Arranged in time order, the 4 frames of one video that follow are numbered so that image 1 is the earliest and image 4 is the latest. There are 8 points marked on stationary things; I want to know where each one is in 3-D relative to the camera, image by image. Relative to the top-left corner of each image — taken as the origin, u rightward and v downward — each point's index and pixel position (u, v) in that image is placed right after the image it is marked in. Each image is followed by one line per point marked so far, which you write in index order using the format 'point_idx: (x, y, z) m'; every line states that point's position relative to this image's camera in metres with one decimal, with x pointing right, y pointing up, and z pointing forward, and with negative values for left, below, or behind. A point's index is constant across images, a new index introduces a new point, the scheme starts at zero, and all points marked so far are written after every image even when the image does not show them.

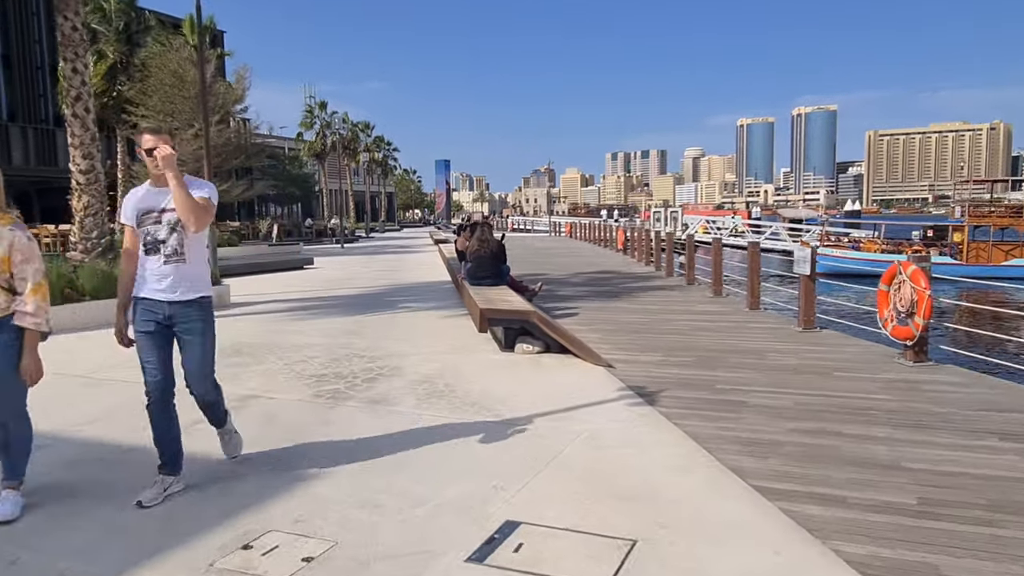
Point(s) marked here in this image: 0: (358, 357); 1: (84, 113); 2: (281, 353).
0: (-1.5, -0.7, +7.3) m
1: (-6.0, +2.5, +10.5) m
2: (-2.3, -0.7, +7.5) m
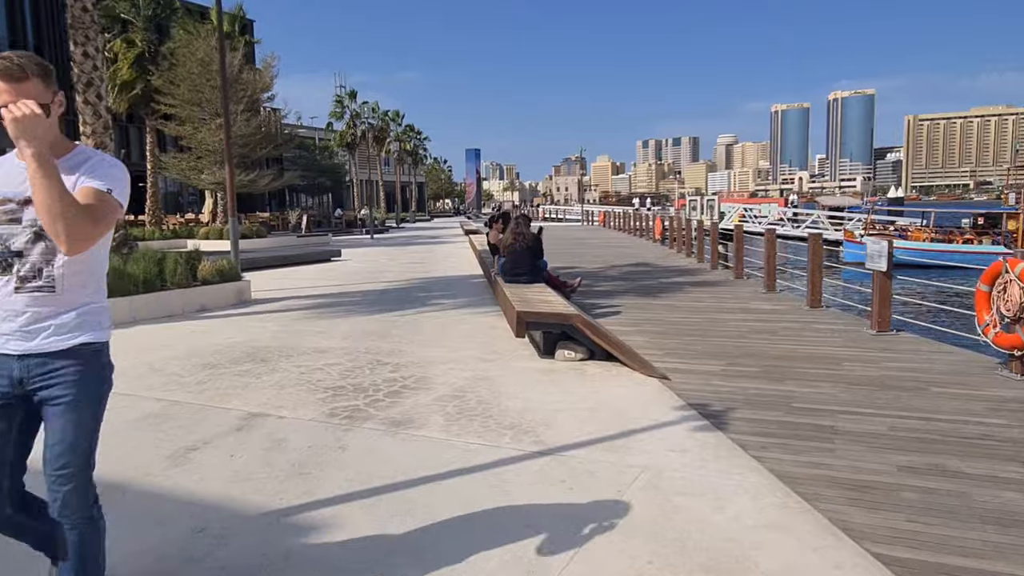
0: (-1.1, -0.7, +6.6) m
1: (-5.5, +2.5, +9.9) m
2: (-2.0, -0.7, +6.8) m
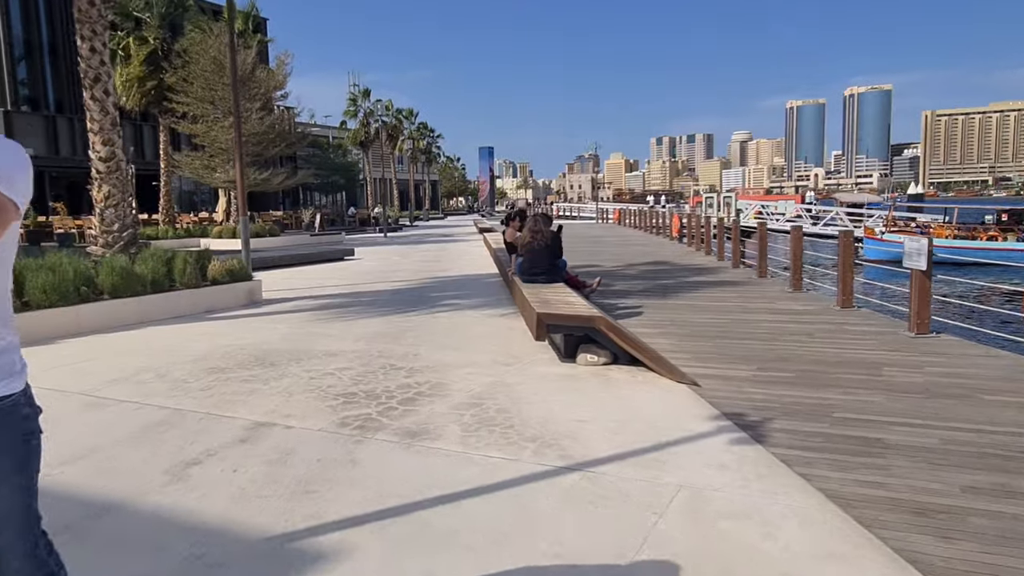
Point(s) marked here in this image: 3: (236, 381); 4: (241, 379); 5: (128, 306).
0: (-1.0, -0.7, +6.3) m
1: (-5.3, +2.5, +9.7) m
2: (-1.8, -0.7, +6.6) m
3: (-2.2, -0.7, +6.0) m
4: (-2.2, -0.7, +6.1) m
5: (-4.6, -0.2, +8.9) m
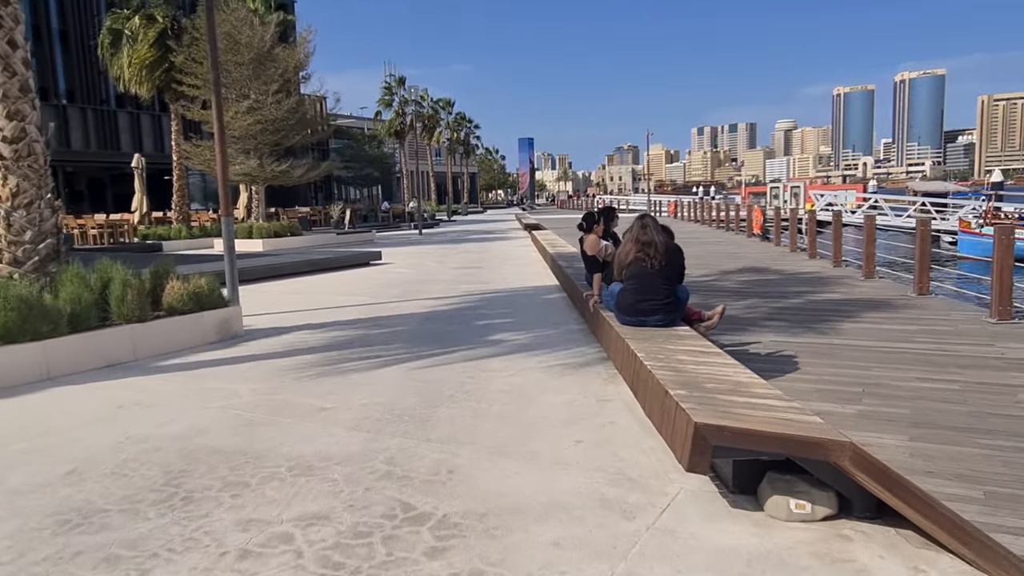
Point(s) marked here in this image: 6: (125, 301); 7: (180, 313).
0: (-0.4, -1.0, +3.2) m
1: (-4.6, +2.2, +6.8) m
2: (-1.2, -1.0, +3.5) m
3: (-1.7, -1.1, +3.0) m
4: (-1.7, -1.1, +3.0) m
5: (-3.9, -0.5, +6.0) m
6: (-3.6, -0.1, +6.9) m
7: (-3.3, -0.2, +7.4) m
